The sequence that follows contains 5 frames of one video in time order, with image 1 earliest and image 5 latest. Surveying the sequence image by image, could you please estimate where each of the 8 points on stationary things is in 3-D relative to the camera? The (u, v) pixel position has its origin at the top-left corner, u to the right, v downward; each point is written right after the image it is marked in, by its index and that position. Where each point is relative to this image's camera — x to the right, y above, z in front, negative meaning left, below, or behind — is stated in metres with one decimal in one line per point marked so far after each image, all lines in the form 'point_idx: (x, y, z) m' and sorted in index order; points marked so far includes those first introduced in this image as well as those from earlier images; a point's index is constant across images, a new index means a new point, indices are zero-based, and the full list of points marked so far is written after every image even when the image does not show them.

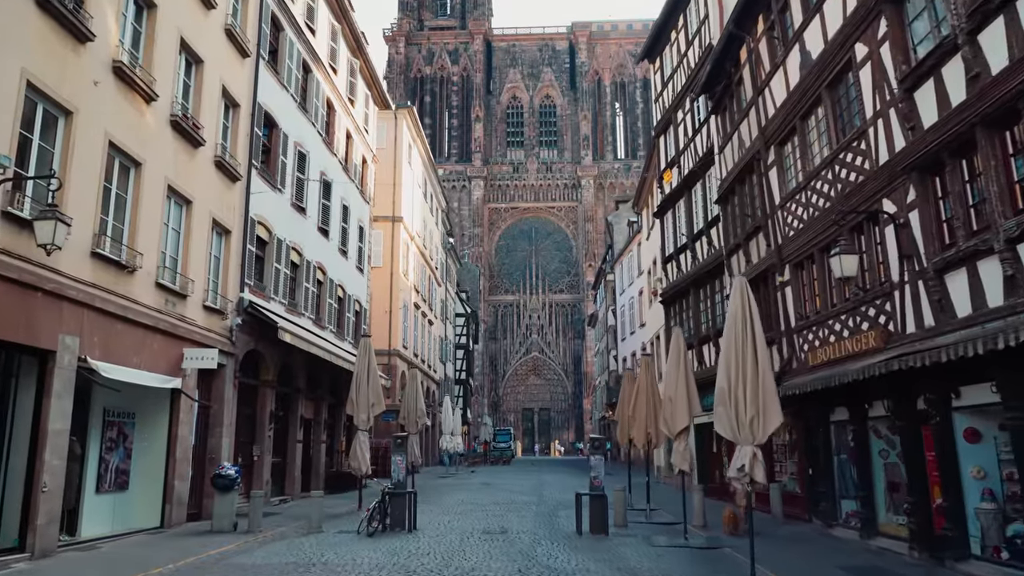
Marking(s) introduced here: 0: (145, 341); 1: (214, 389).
0: (-6.0, -0.9, +12.2) m
1: (-5.9, -2.0, +15.0) m
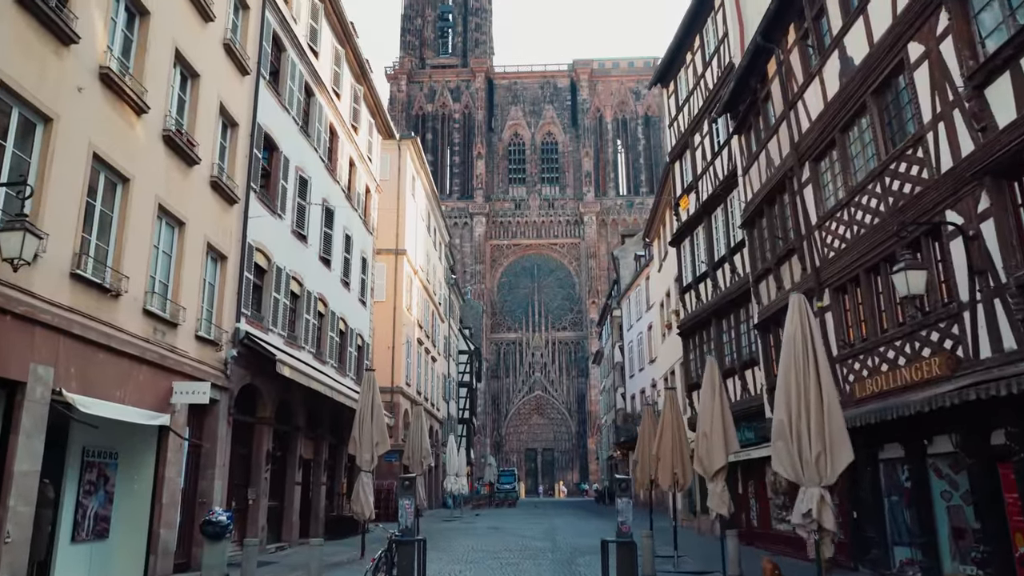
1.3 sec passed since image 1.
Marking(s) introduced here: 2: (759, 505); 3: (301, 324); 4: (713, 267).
0: (-5.7, -1.3, +11.1) m
1: (-5.7, -2.6, +13.8) m
2: (+5.7, -5.0, +17.2) m
3: (-5.3, -0.9, +18.7) m
4: (+5.0, +0.5, +18.6) m
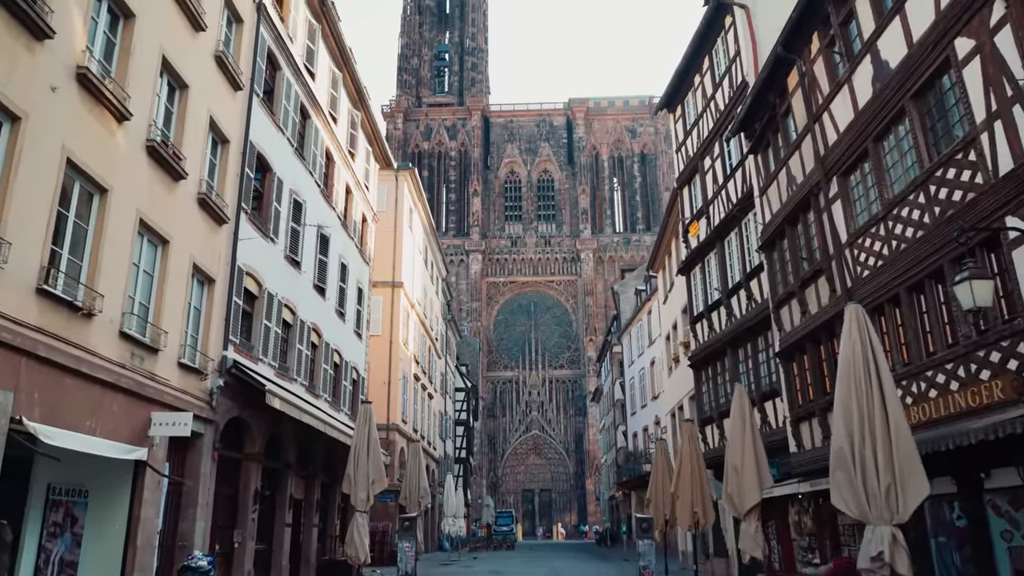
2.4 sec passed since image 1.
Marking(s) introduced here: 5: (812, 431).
0: (-5.5, -1.5, +10.1) m
1: (-5.5, -3.0, +12.8) m
2: (+5.8, -5.6, +16.1) m
3: (-5.2, -1.6, +17.7) m
4: (+5.1, -0.2, +17.7) m
5: (+5.4, -2.6, +13.4) m
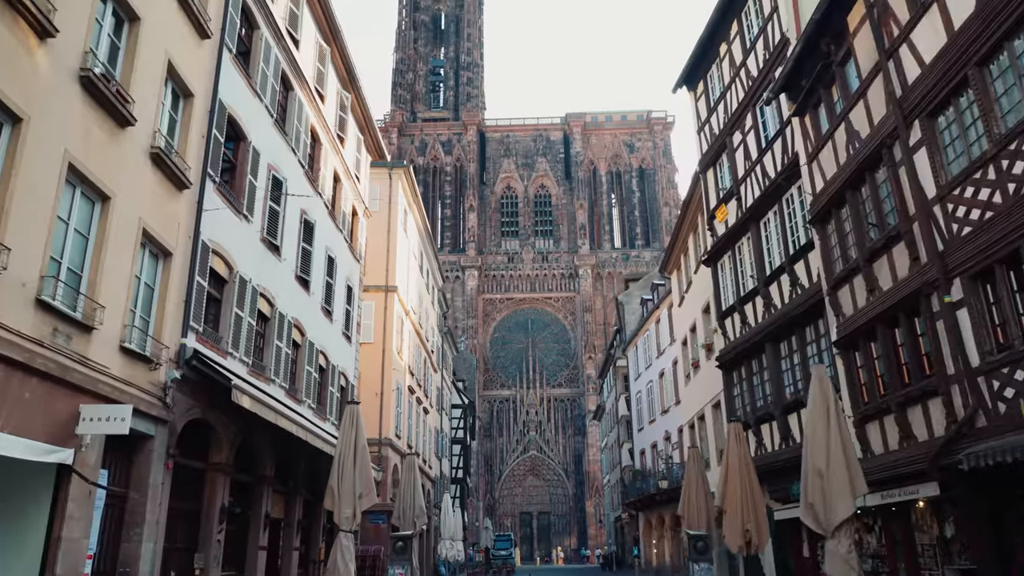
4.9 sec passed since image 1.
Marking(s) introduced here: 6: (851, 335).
0: (-5.3, -1.0, +7.9) m
1: (-5.3, -2.6, +10.5) m
2: (+6.0, -5.2, +13.8) m
3: (-5.0, -1.3, +15.5) m
4: (+5.3, +0.1, +15.6) m
5: (+5.6, -2.2, +11.3) m
6: (+5.4, -0.8, +12.0) m
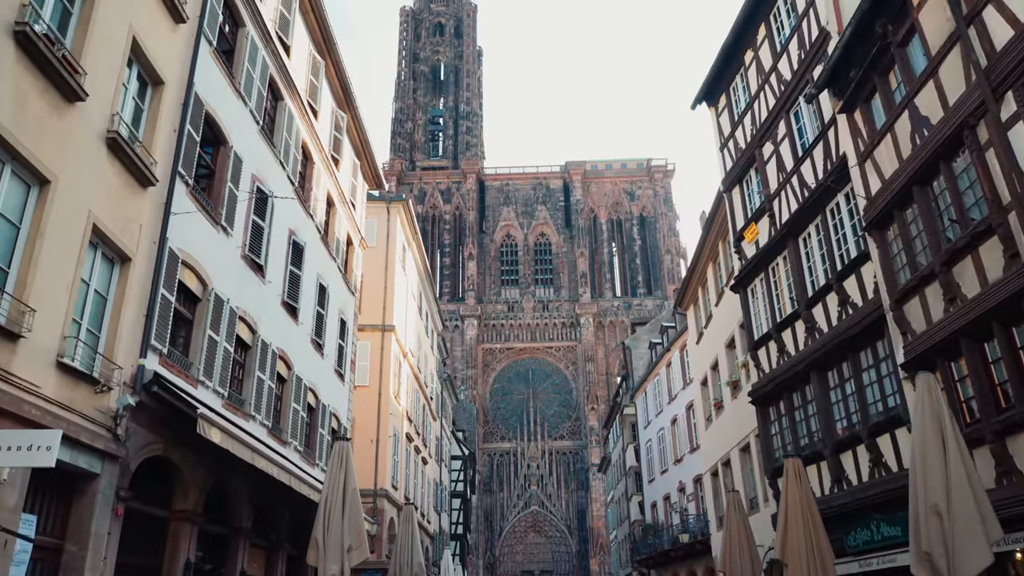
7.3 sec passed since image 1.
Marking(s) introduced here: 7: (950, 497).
0: (-5.0, -0.9, +6.1) m
1: (-5.1, -2.6, +8.6) m
2: (+6.2, -5.5, +11.7) m
3: (-4.8, -1.7, +13.6) m
4: (+5.5, -0.3, +13.9) m
5: (+5.8, -2.3, +9.4) m
6: (+5.6, -0.9, +10.2) m
7: (+3.7, -1.7, +6.3) m
